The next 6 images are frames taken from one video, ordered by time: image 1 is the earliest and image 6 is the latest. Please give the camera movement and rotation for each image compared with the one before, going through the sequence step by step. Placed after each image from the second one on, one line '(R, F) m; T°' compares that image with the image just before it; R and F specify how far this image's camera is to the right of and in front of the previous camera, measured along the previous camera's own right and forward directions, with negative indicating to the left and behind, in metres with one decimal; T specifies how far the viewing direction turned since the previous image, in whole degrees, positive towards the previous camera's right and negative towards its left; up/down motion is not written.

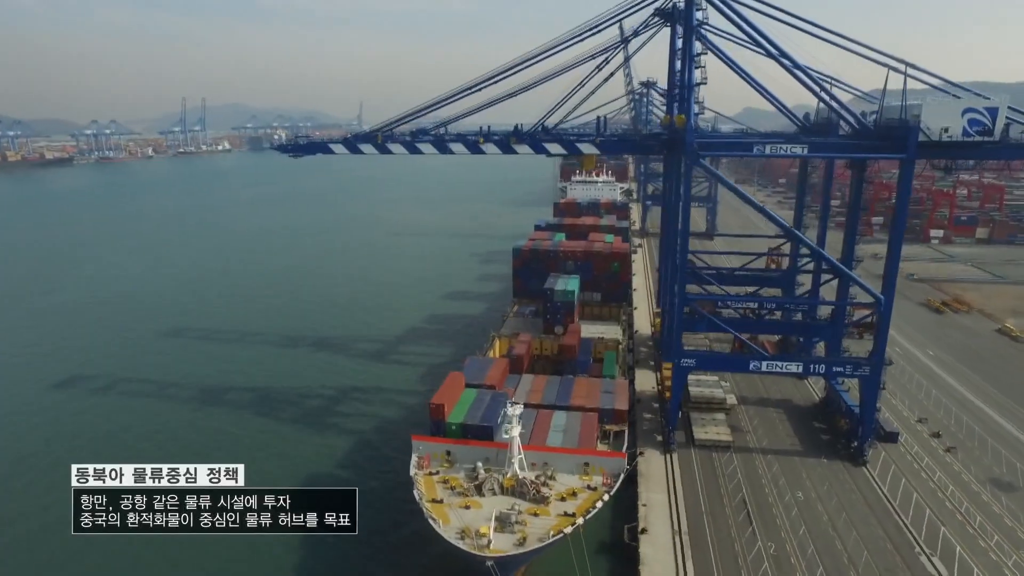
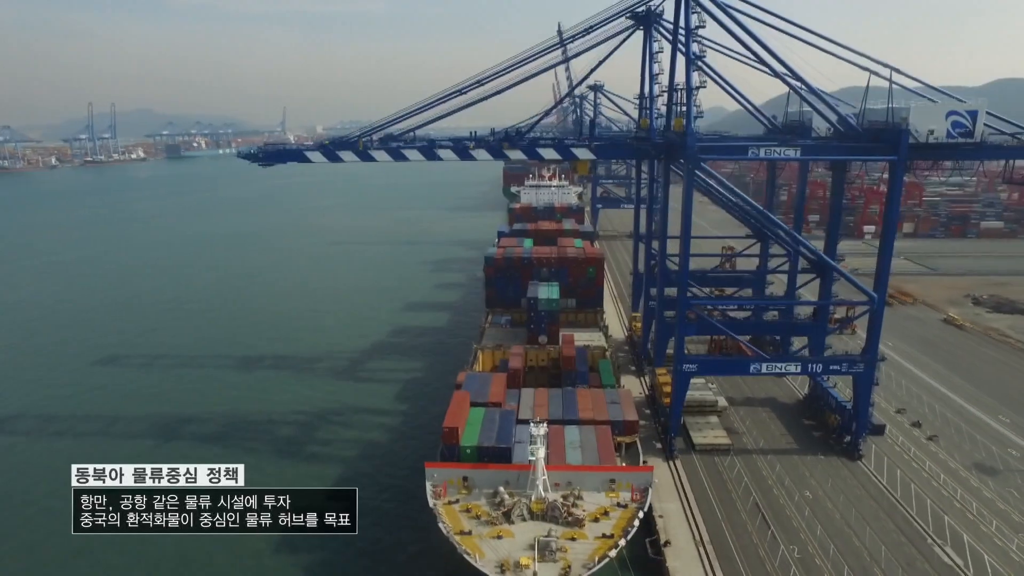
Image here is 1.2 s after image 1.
(-2.1, +0.9) m; +7°
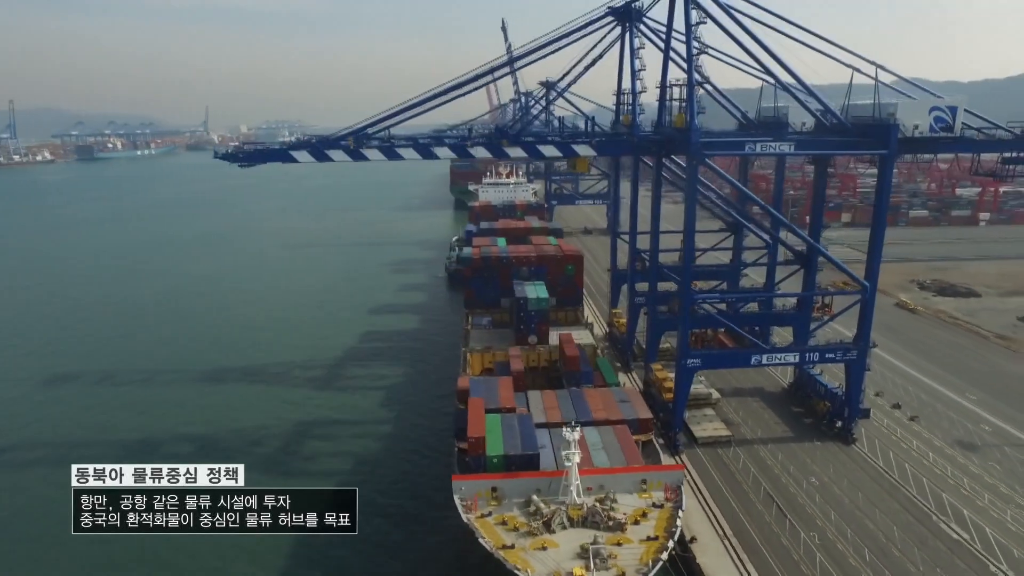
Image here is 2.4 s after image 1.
(-2.2, +0.6) m; +6°
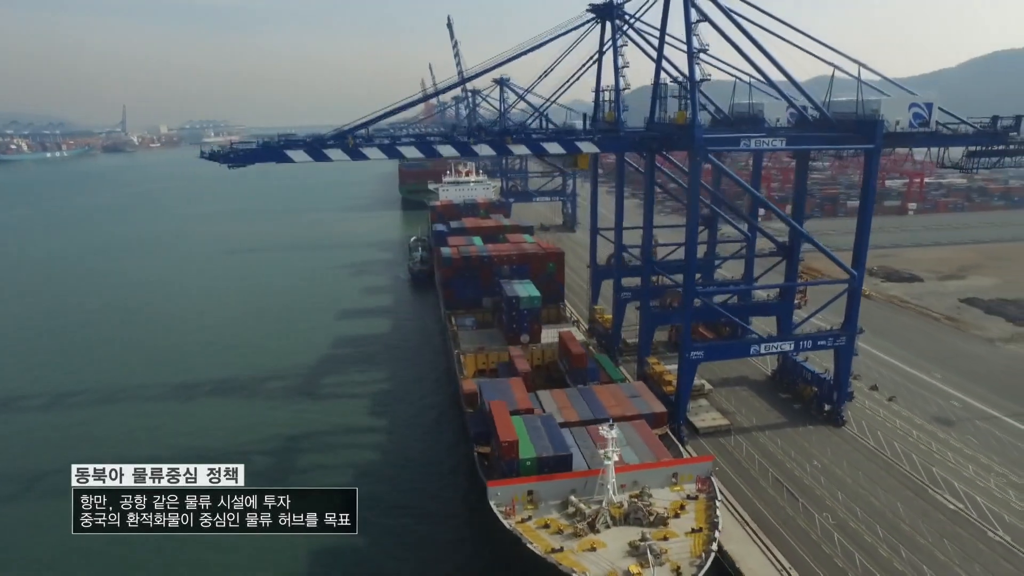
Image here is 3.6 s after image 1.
(-2.2, +0.4) m; +6°
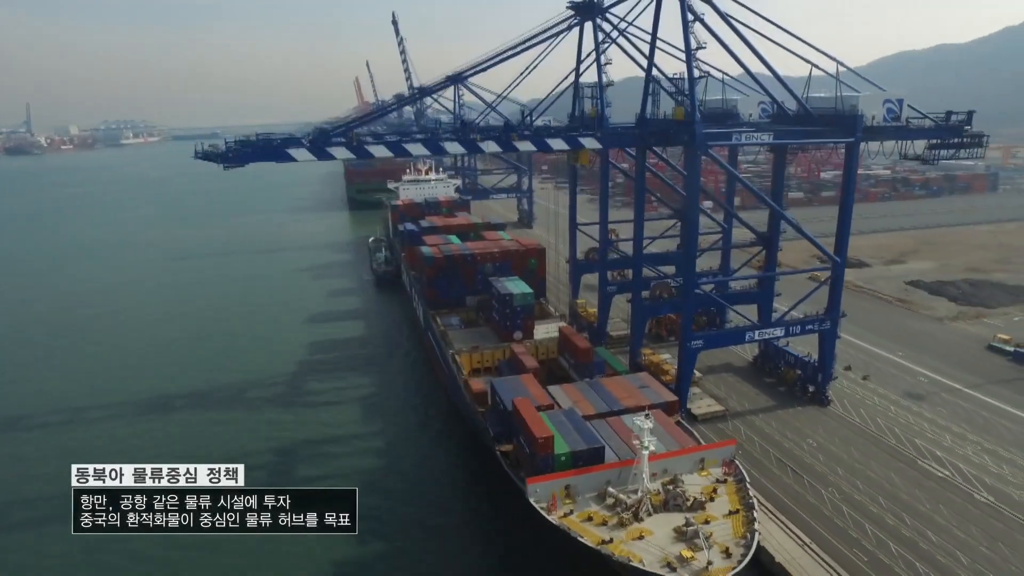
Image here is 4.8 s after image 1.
(-2.2, +0.2) m; +6°
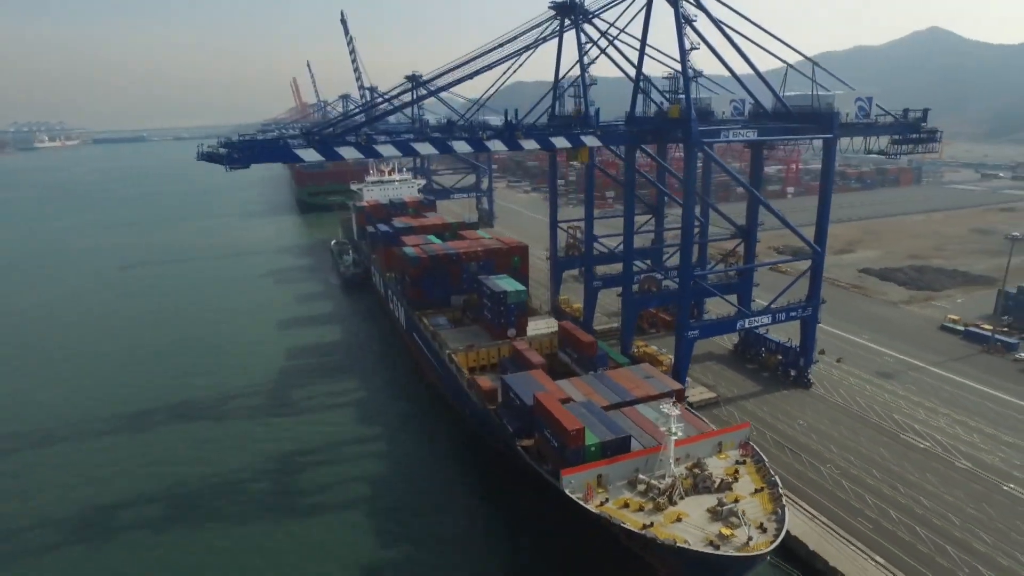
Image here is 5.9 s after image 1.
(-2.0, -0.1) m; +6°
